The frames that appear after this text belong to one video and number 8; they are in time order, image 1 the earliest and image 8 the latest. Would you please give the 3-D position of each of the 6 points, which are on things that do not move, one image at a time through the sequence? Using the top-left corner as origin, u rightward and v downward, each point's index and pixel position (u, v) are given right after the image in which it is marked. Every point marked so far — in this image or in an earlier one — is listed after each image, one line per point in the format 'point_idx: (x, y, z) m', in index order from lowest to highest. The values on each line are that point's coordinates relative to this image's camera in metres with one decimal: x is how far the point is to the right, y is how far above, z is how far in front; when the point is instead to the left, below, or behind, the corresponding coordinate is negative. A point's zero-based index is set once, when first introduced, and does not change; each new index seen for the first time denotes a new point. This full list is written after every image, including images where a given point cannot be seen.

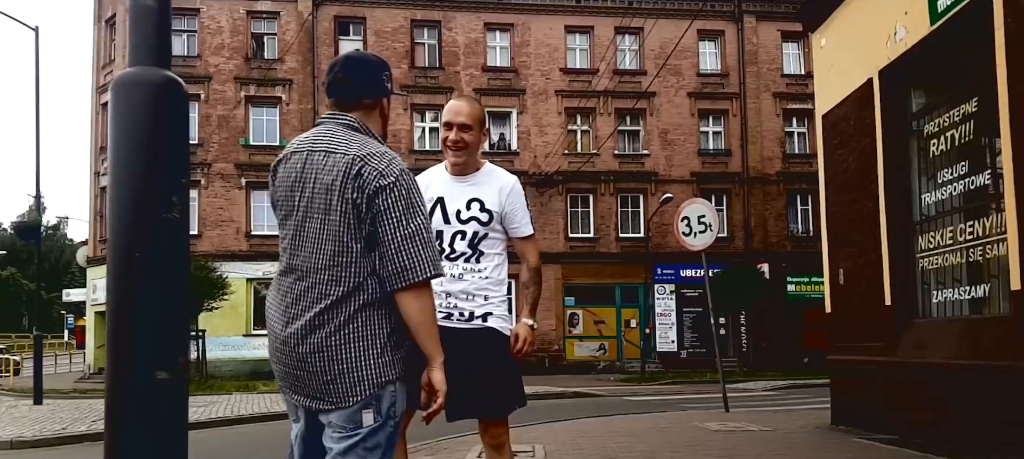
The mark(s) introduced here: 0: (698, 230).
0: (+3.5, 0.0, +14.6) m
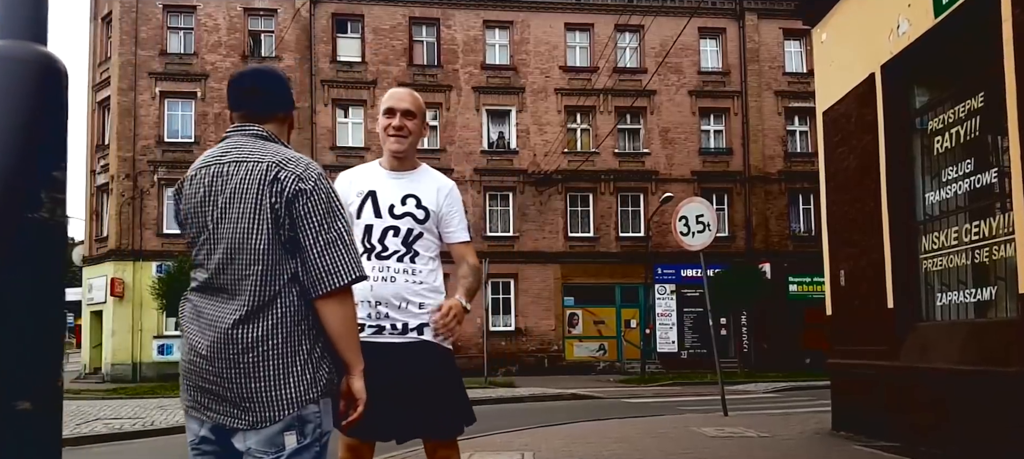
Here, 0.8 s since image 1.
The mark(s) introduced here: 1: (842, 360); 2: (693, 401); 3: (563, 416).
0: (+3.4, 0.0, +14.3) m
1: (+4.4, -1.8, +10.4) m
2: (+4.6, -4.3, +19.7) m
3: (+1.0, -3.7, +15.5) m
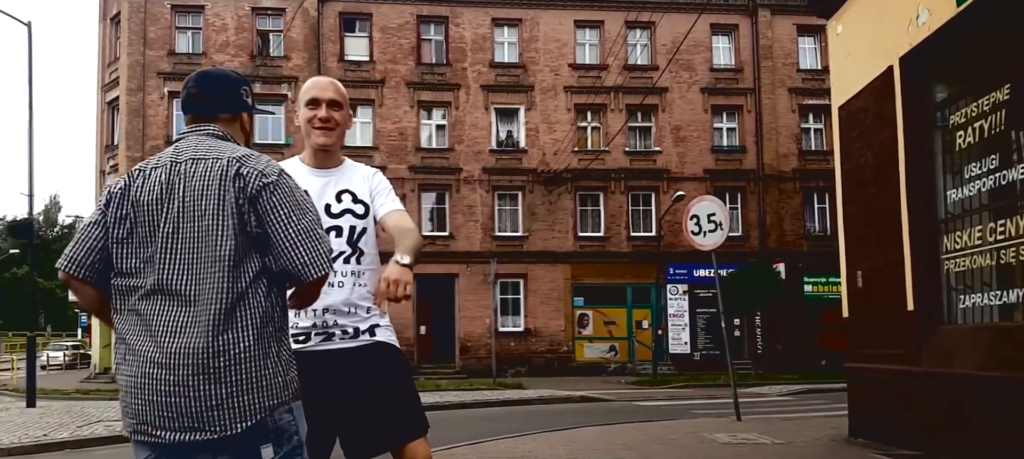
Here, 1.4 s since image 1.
0: (+3.5, 0.0, +13.9) m
1: (+4.5, -1.7, +10.0) m
2: (+4.8, -4.3, +19.3) m
3: (+1.2, -3.7, +15.2) m
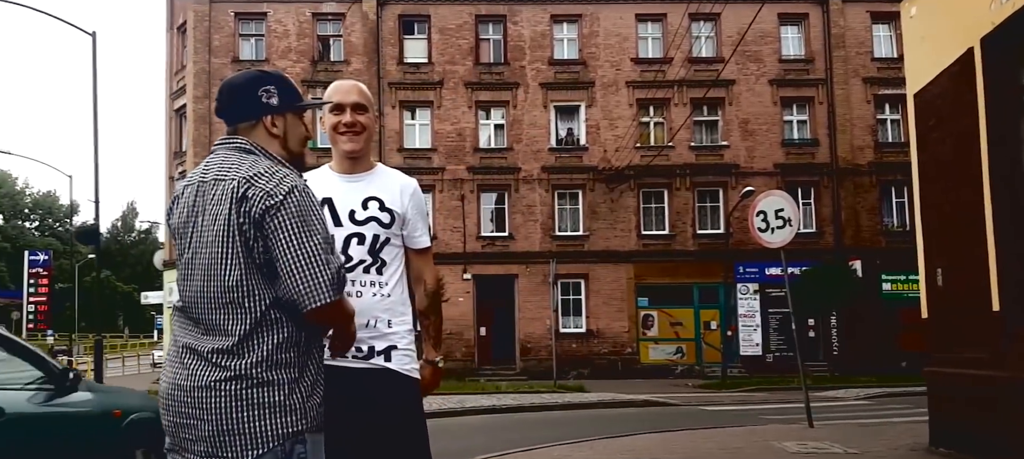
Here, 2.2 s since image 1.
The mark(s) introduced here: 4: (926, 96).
0: (+4.4, +0.1, +13.2) m
1: (+5.1, -1.7, +9.2) m
2: (+6.2, -4.2, +18.5) m
3: (+2.3, -3.7, +14.7) m
4: (+5.2, +1.7, +9.7) m
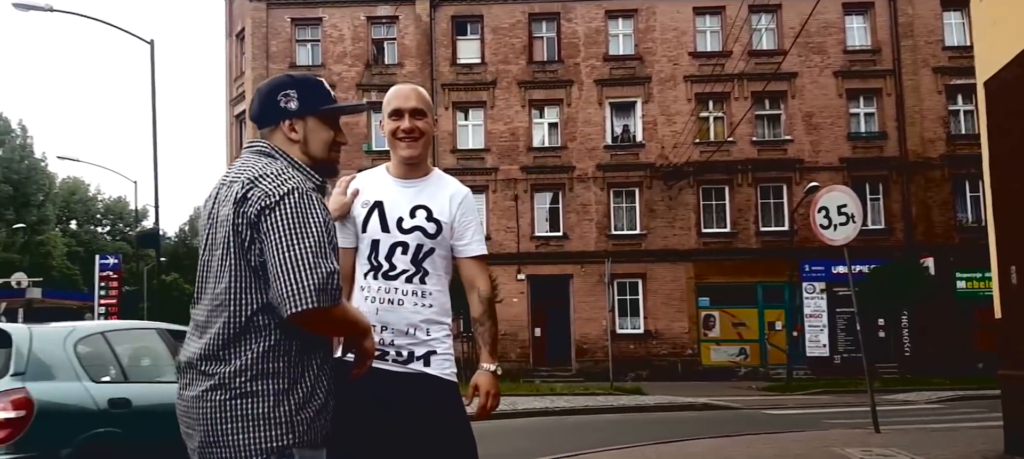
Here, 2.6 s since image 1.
0: (+5.2, +0.1, +12.6) m
1: (+5.6, -1.6, +8.6) m
2: (+7.5, -4.2, +17.7) m
3: (+3.2, -3.6, +14.2) m
4: (+5.7, +1.8, +9.0) m
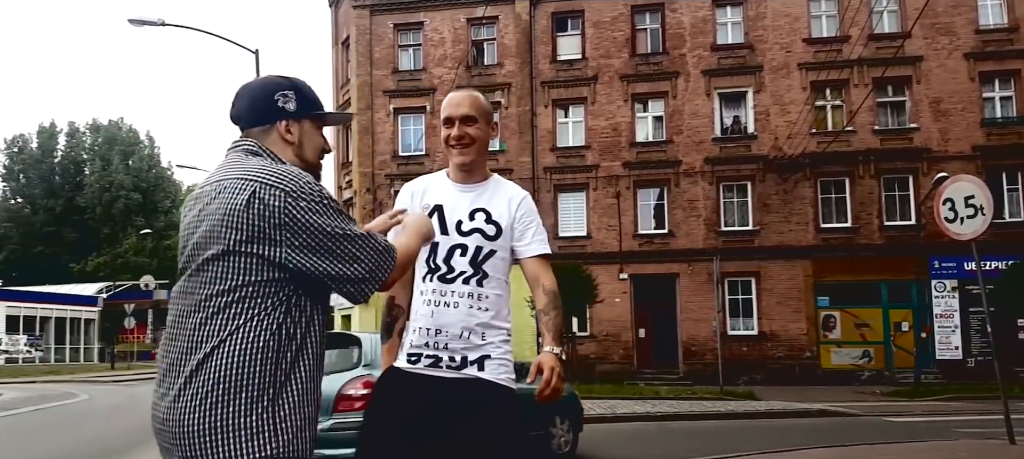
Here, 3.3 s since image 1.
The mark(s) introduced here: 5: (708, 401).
0: (+6.7, +0.3, +11.4) m
1: (+6.6, -1.5, +7.4) m
2: (+9.7, -4.0, +16.1) m
3: (+5.0, -3.5, +13.2) m
4: (+6.6, +1.9, +7.8) m
5: (+4.9, -4.2, +19.3) m
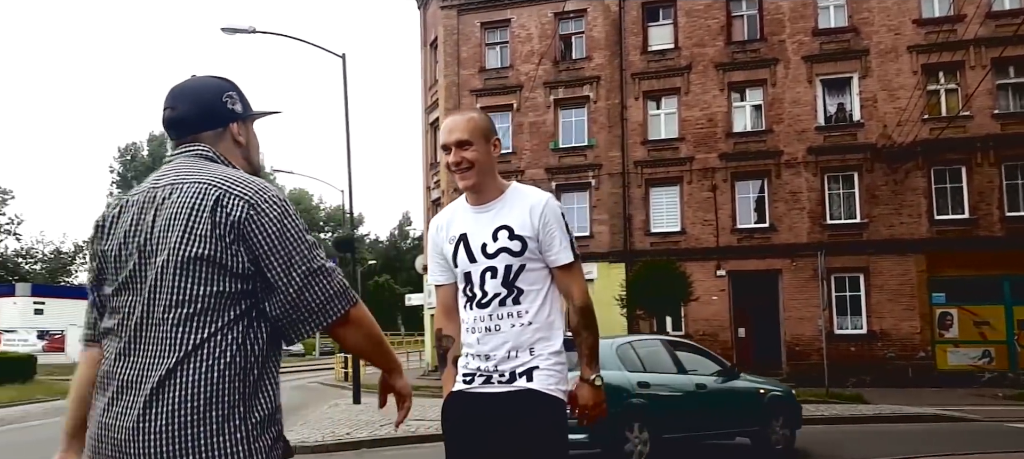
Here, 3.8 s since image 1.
0: (+7.9, +0.4, +10.2) m
1: (+7.3, -1.3, +6.2) m
2: (+11.5, -3.8, +14.5) m
3: (+6.5, -3.4, +12.2) m
4: (+7.4, +2.0, +6.6) m
5: (+7.1, -4.1, +18.2) m
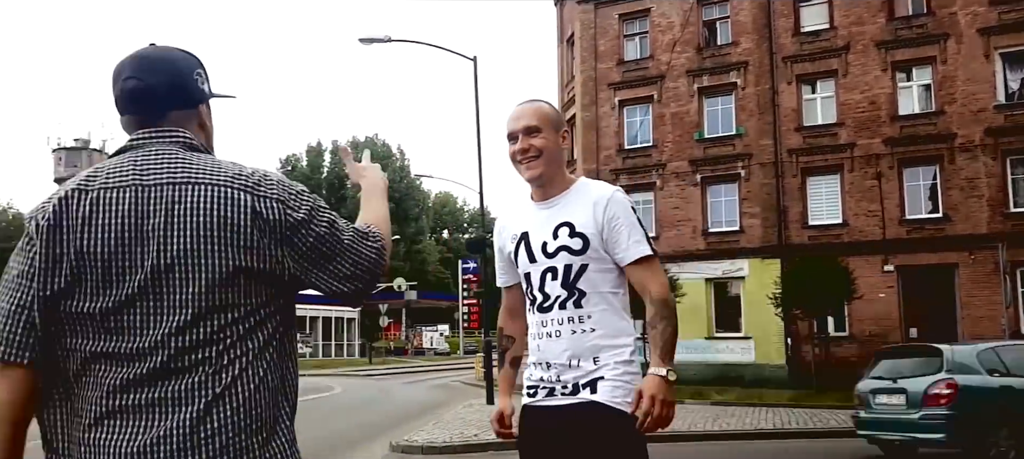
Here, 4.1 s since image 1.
0: (+9.6, +0.6, +8.3) m
1: (+8.3, -1.2, +4.5) m
2: (+14.0, -3.5, +11.9) m
3: (+8.6, -3.2, +10.6) m
4: (+8.4, +2.2, +4.9) m
5: (+10.3, -3.9, +16.3) m
